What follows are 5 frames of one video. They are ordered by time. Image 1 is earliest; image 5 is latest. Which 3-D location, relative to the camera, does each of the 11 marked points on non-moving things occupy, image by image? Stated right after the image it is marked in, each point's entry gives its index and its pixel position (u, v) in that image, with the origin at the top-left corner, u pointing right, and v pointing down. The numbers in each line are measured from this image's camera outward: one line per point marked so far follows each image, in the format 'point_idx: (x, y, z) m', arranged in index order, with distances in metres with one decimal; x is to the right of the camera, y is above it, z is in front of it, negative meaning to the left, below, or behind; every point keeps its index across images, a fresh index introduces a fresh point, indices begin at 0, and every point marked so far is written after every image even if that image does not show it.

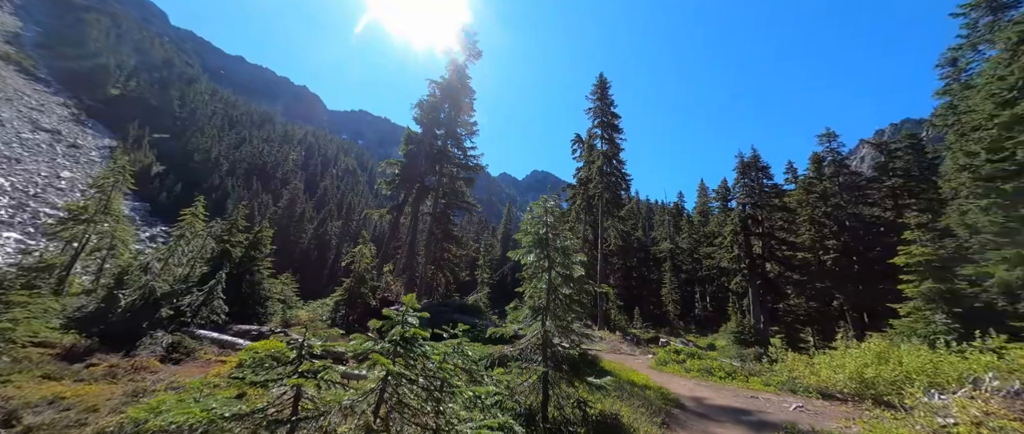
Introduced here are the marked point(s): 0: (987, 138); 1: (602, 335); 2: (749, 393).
0: (+22.3, +3.8, +15.9) m
1: (+4.5, -5.9, +16.9) m
2: (+6.0, -4.6, +8.8) m
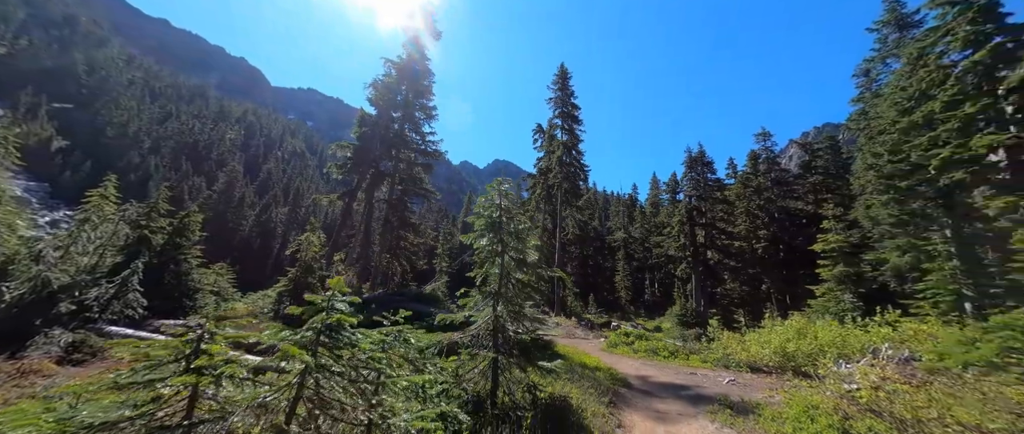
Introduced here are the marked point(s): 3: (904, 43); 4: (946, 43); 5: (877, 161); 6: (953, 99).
0: (+20.3, +4.1, +18.2) m
1: (+2.3, -5.4, +17.4) m
2: (+4.8, -4.4, +9.5) m
3: (+21.4, +9.5, +18.4) m
4: (+19.3, +7.8, +15.1) m
5: (+20.7, +3.2, +19.2) m
6: (+18.3, +4.9, +14.1) m
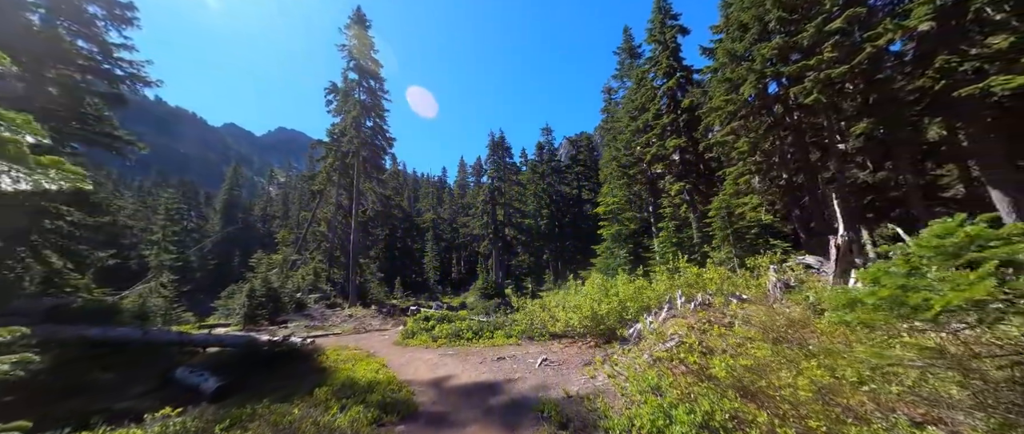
0: (+8.0, +5.6, +24.2) m
1: (-7.0, -4.1, +14.6) m
2: (-0.7, -3.5, +9.1) m
3: (+8.9, +11.0, +24.8) m
4: (+8.9, +9.1, +20.9) m
5: (+7.9, +4.7, +25.3) m
6: (+8.5, +6.1, +19.6) m
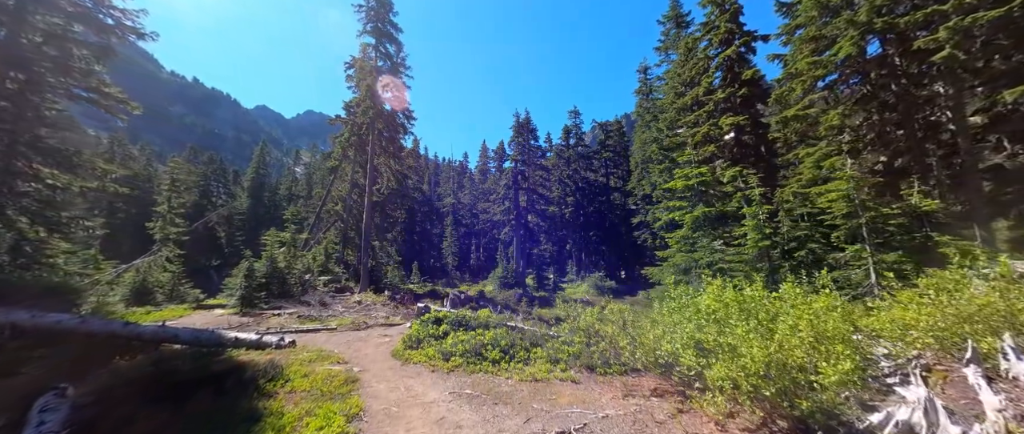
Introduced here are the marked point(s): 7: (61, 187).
0: (+9.9, +6.3, +21.6) m
1: (-6.0, -3.2, +13.2) m
2: (0.0, -3.0, +7.4) m
3: (+11.0, +11.7, +21.9) m
4: (+10.7, +9.6, +18.1) m
5: (+9.7, +5.4, +22.8) m
6: (+10.1, +6.7, +17.0) m
7: (-13.0, +0.9, +9.7) m
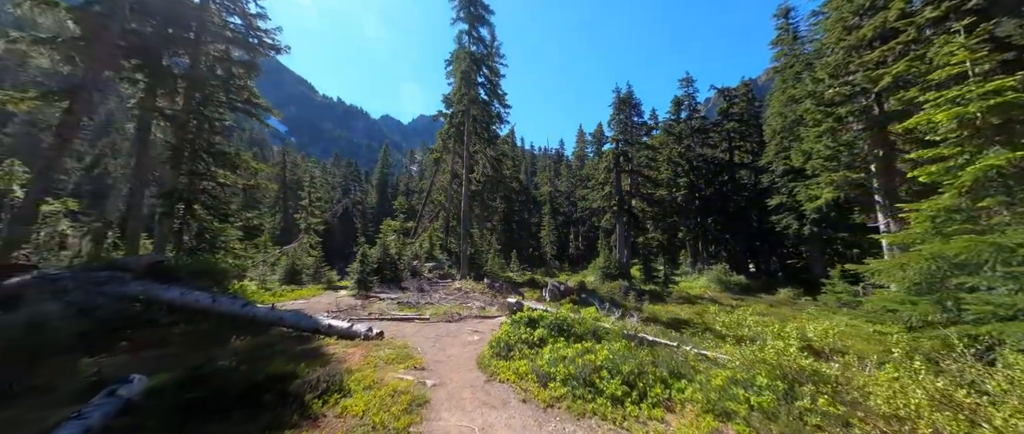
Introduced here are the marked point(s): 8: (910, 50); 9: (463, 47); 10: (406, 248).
0: (+15.3, +7.4, +16.5) m
1: (-2.1, -2.7, +13.2) m
2: (+2.0, -2.6, +5.9) m
3: (+16.3, +12.8, +16.3) m
4: (+15.0, +10.6, +12.8) m
5: (+15.5, +6.6, +17.6) m
6: (+14.2, +7.6, +11.9) m
7: (-9.9, +1.1, +11.8) m
8: (+14.3, +6.0, +12.0) m
9: (-2.7, +9.6, +19.1) m
10: (-5.5, -1.6, +17.3) m
